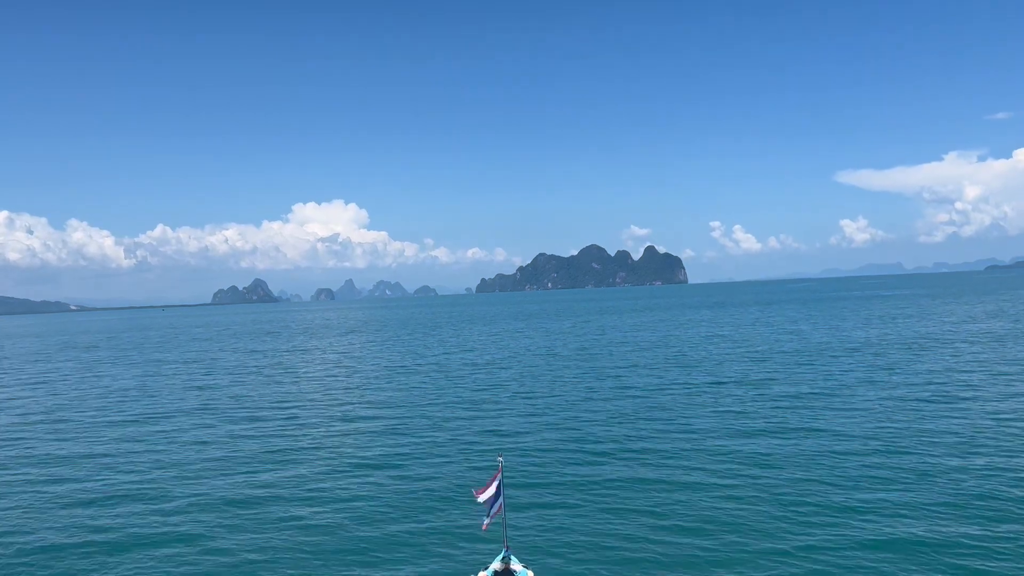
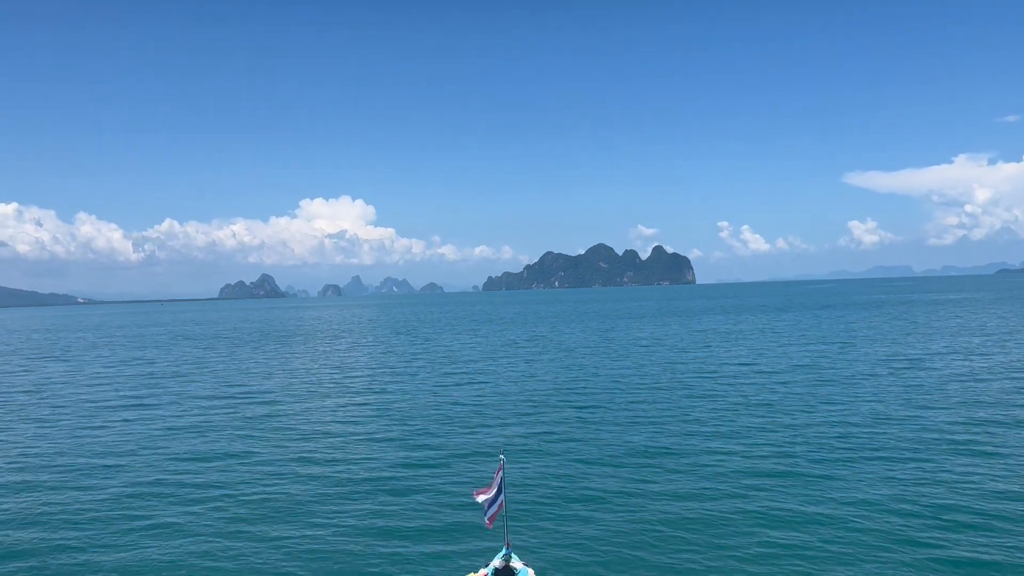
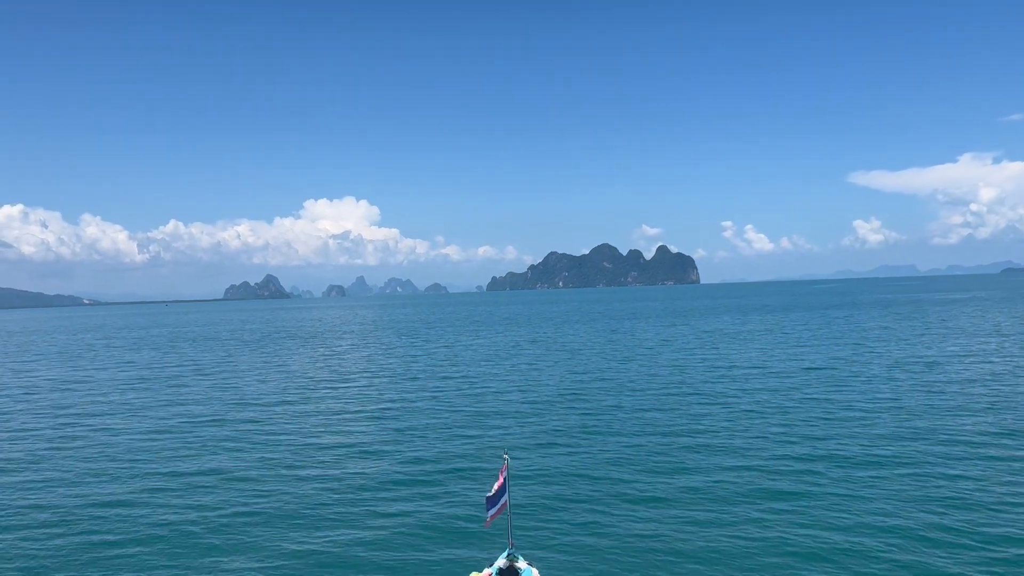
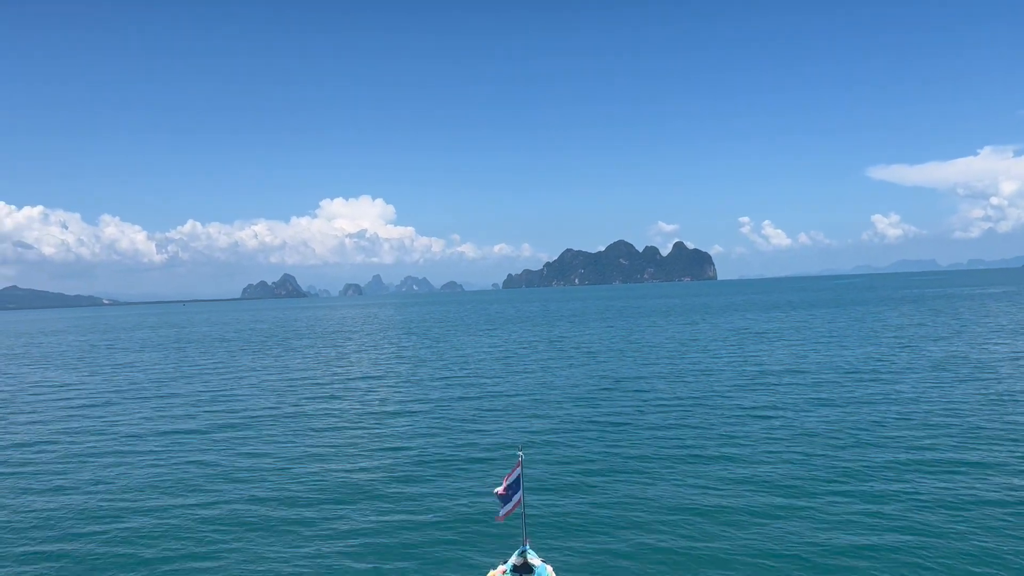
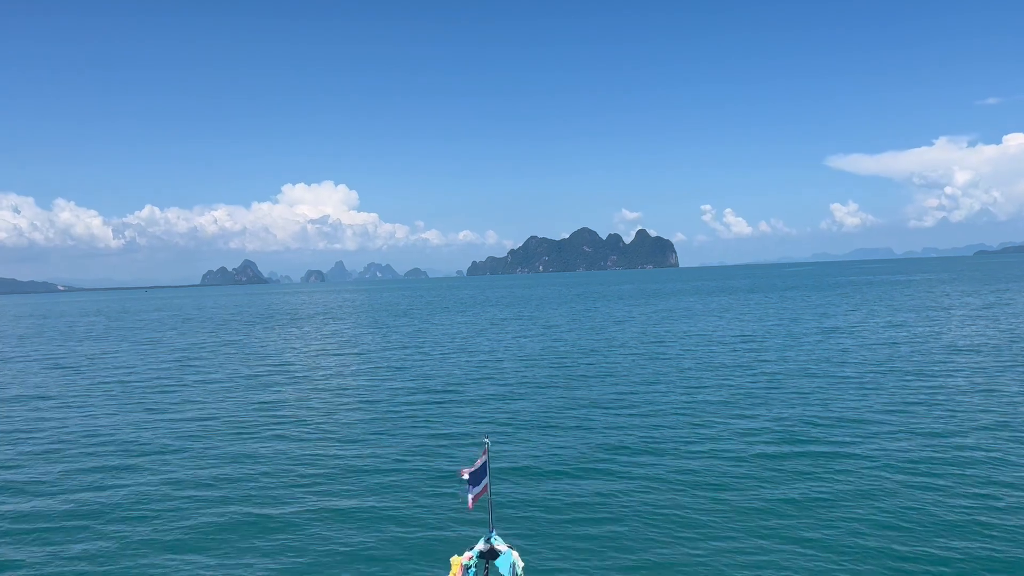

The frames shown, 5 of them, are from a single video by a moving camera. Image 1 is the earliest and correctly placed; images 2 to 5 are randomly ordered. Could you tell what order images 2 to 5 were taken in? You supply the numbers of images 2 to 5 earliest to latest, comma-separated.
5, 2, 3, 4
